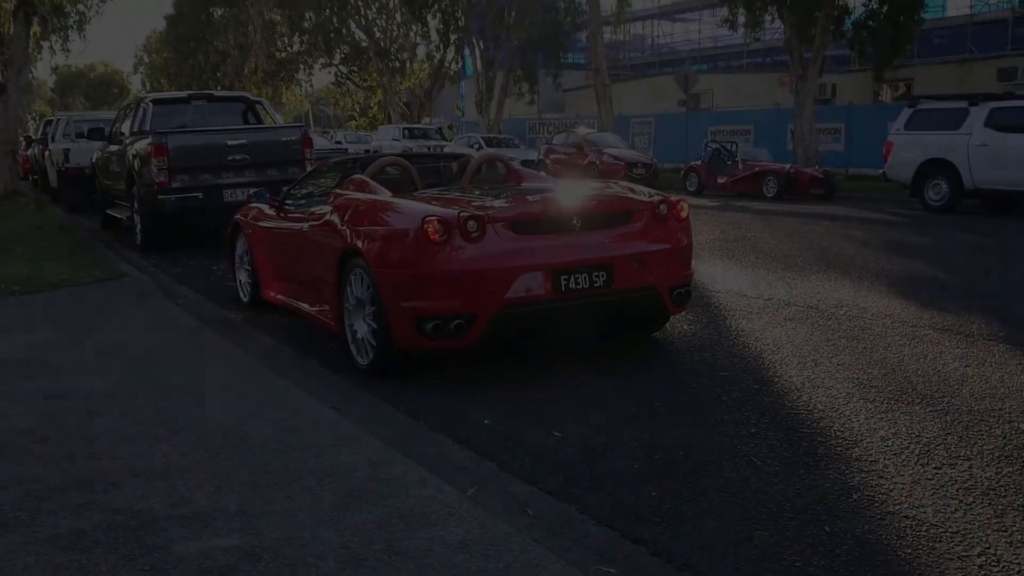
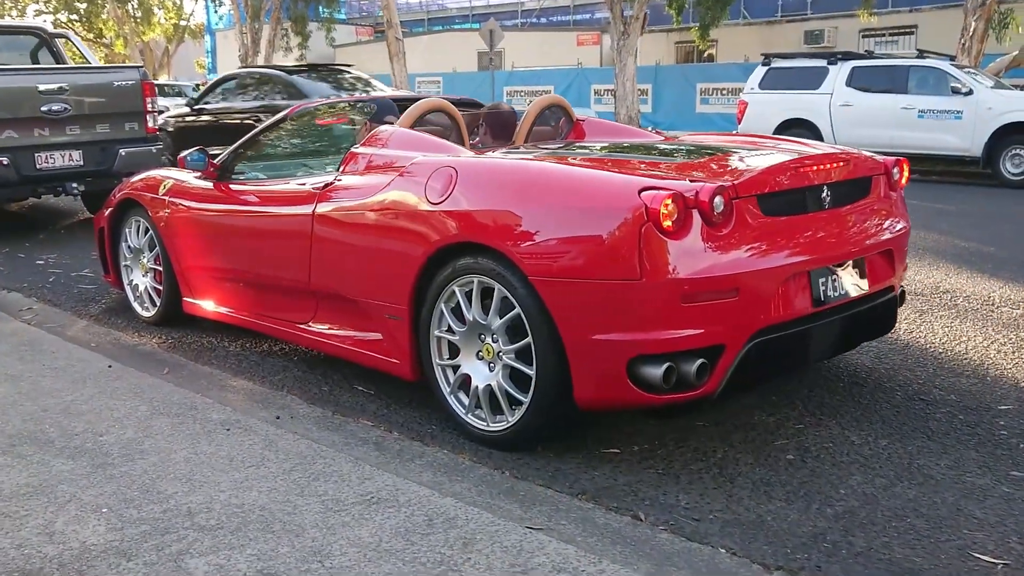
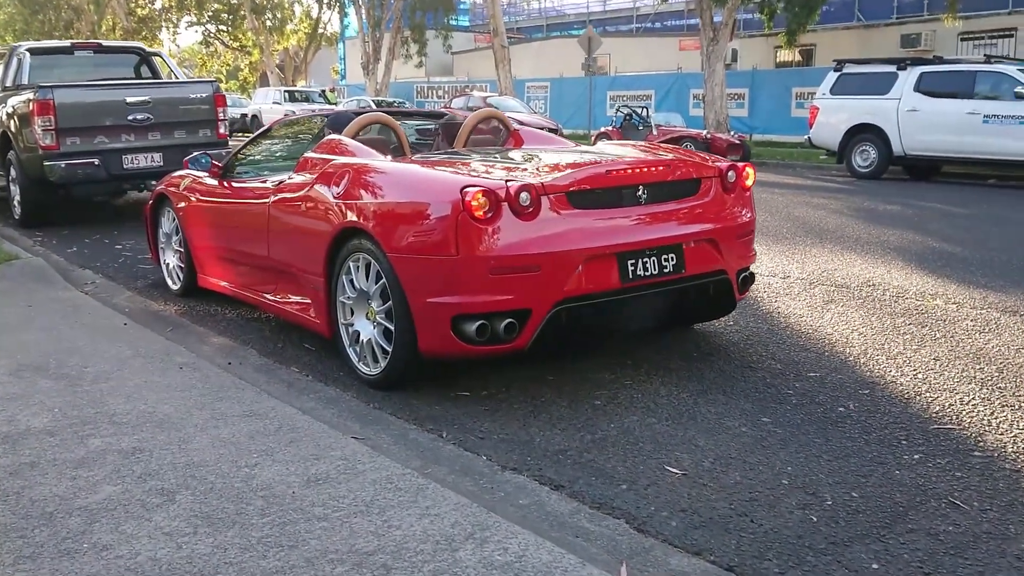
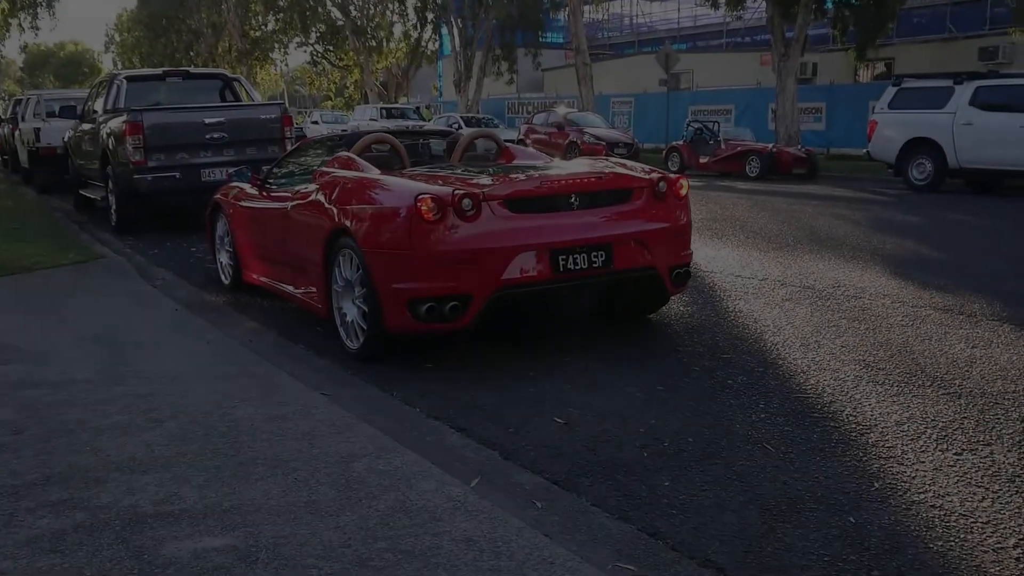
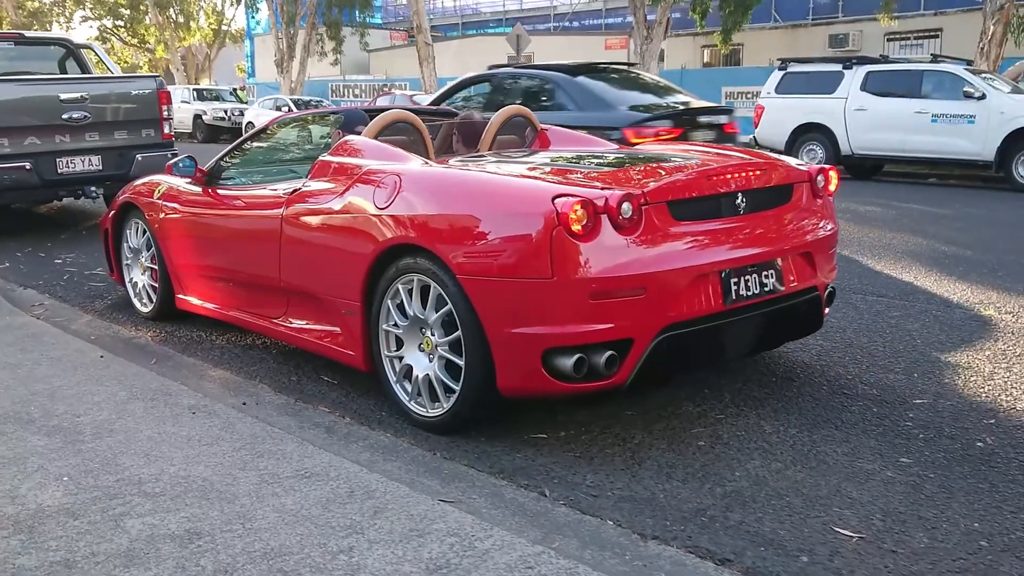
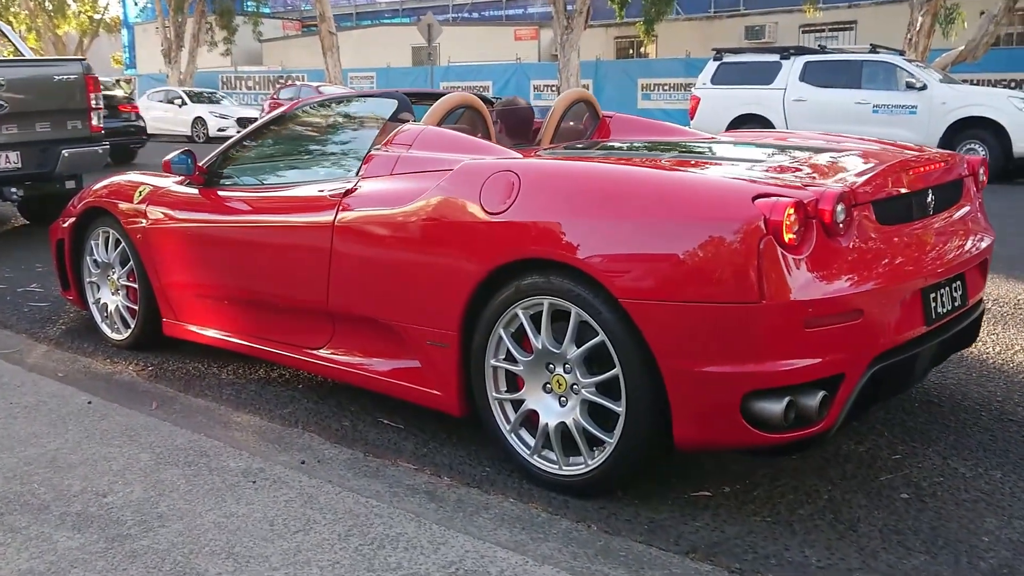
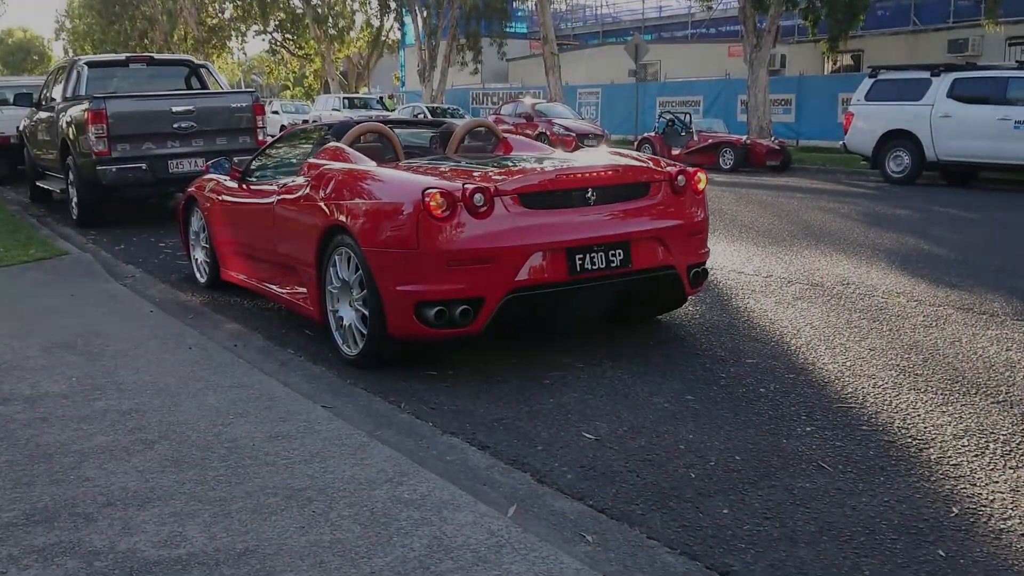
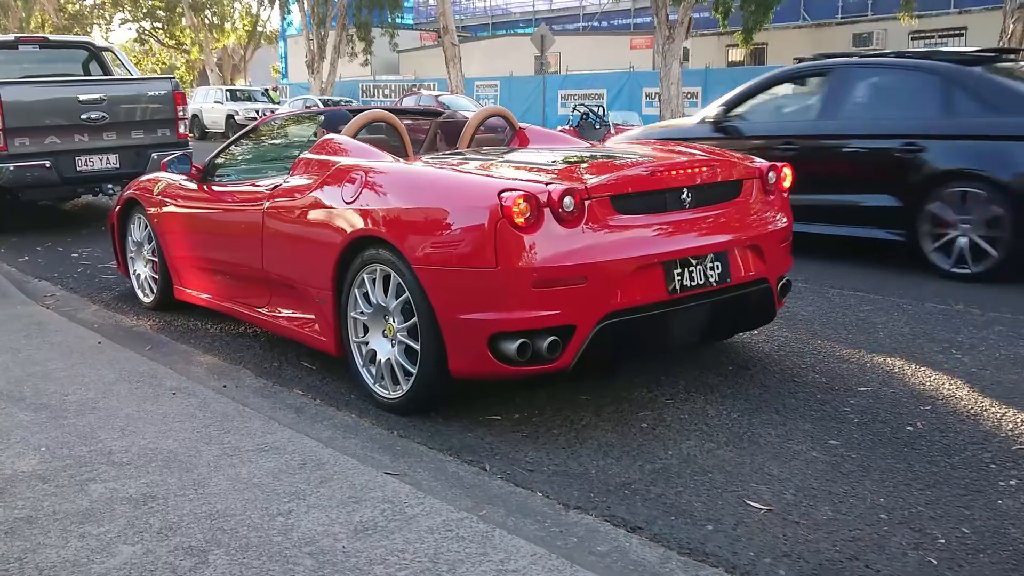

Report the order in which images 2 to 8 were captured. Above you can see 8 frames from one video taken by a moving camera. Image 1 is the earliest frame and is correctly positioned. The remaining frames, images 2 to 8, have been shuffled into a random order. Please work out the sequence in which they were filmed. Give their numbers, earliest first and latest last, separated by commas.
4, 7, 3, 8, 5, 2, 6
